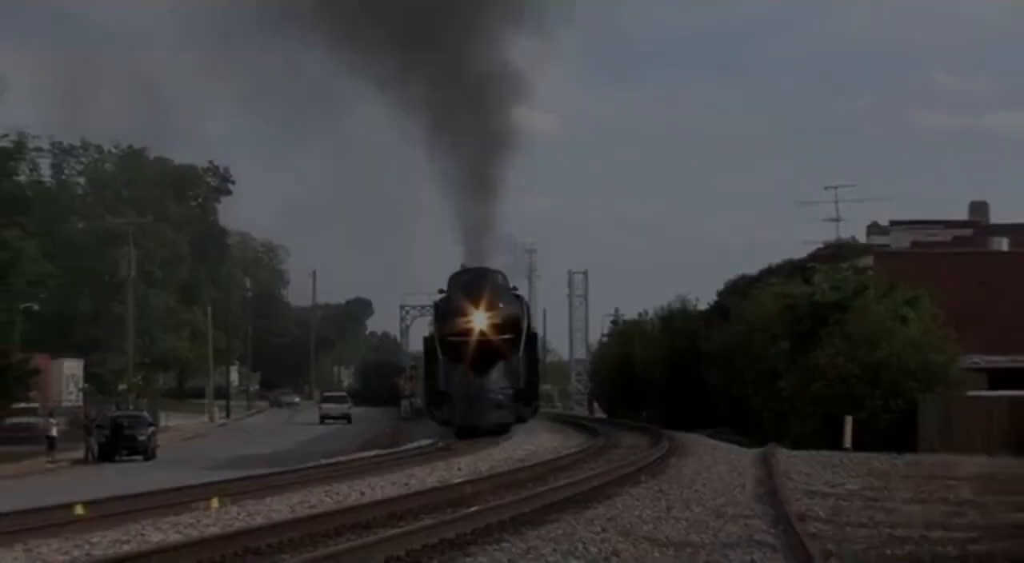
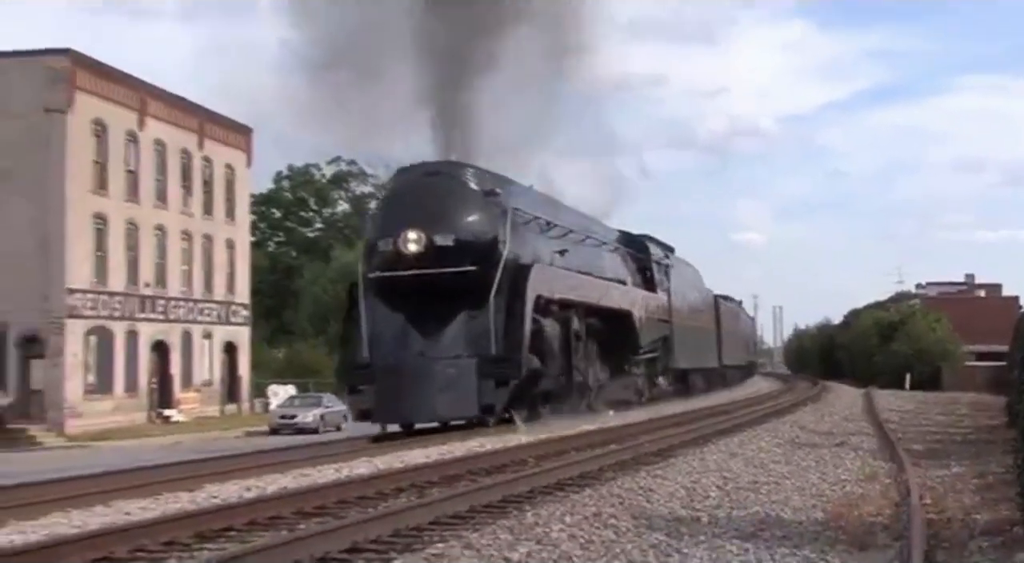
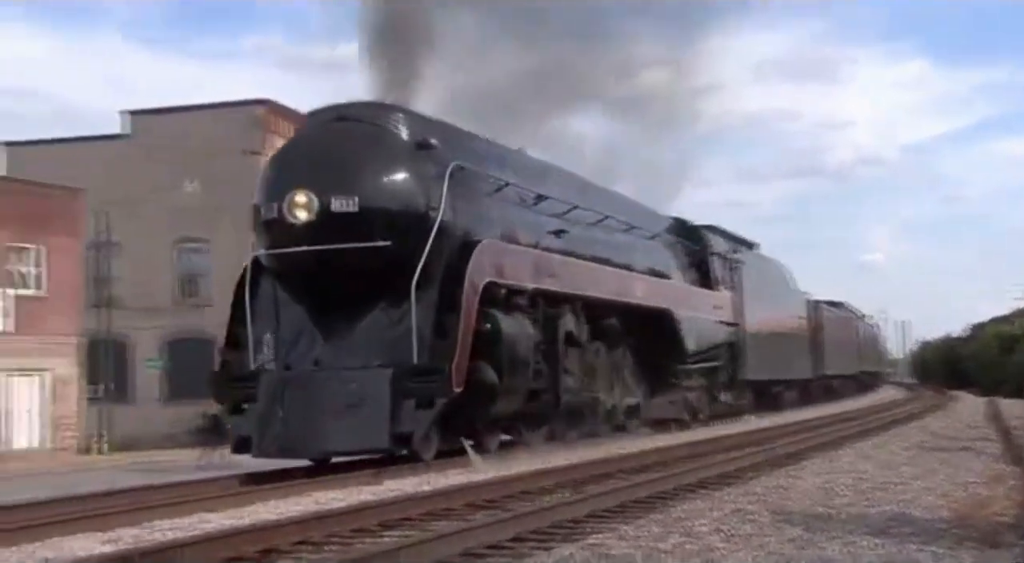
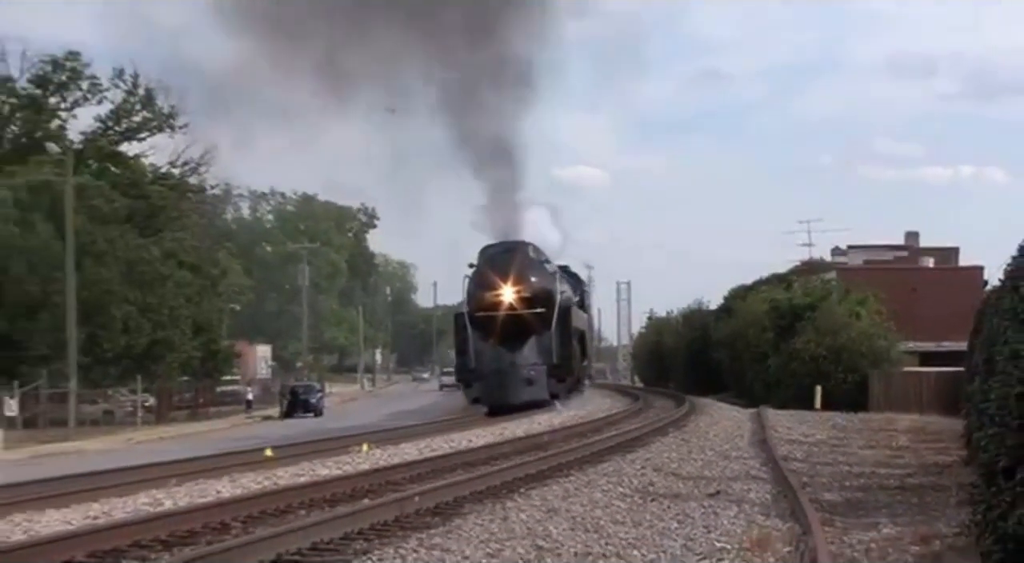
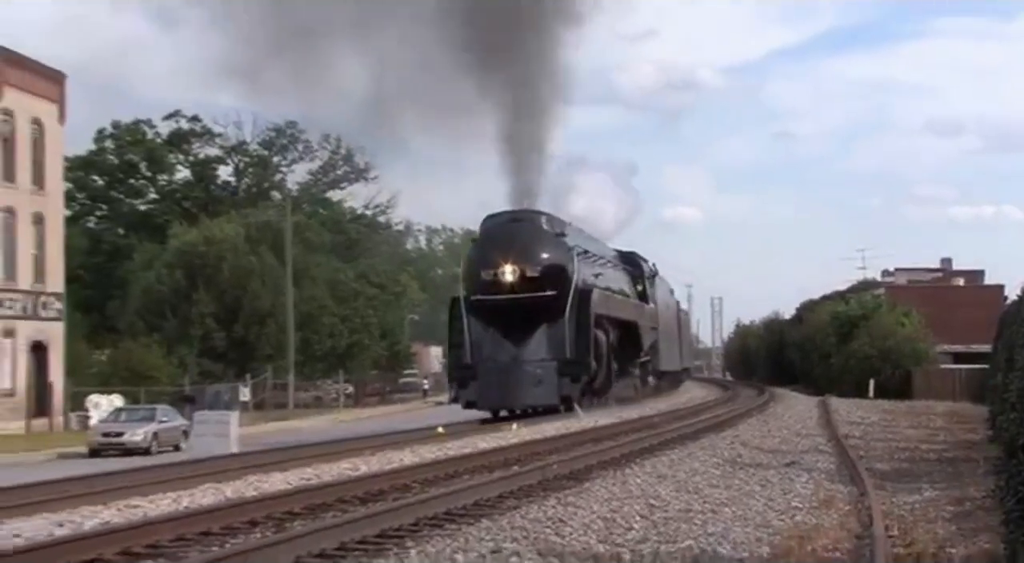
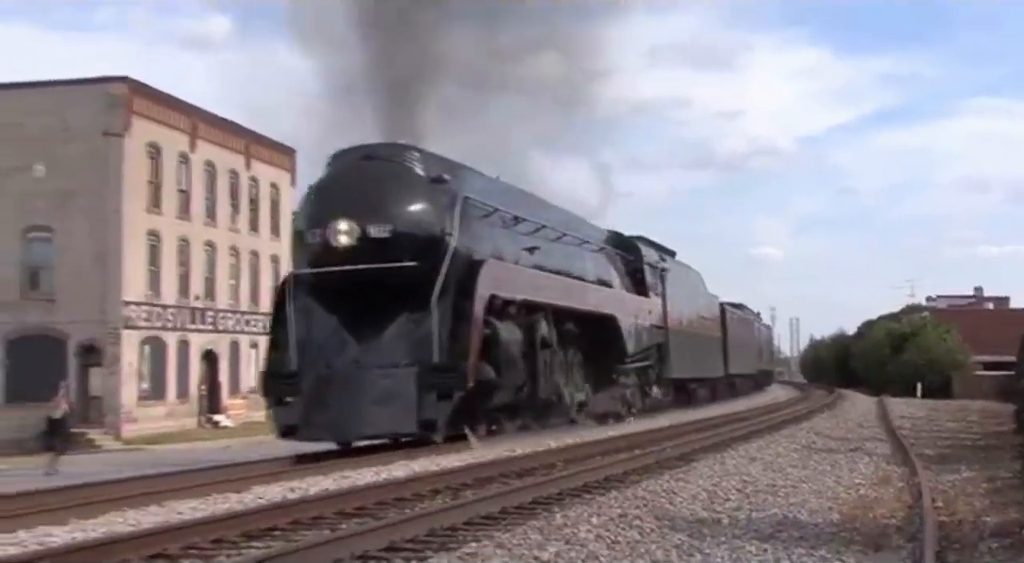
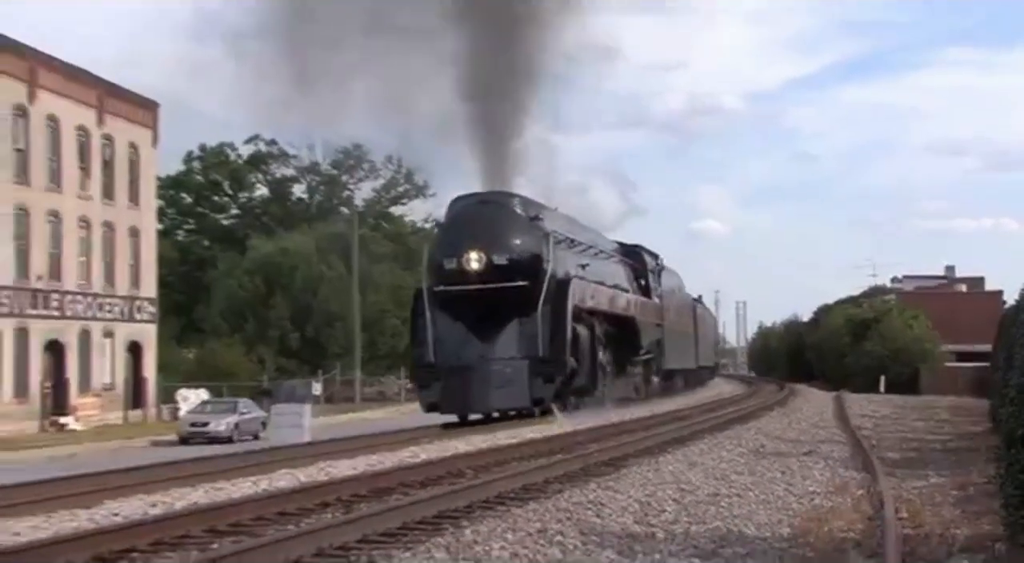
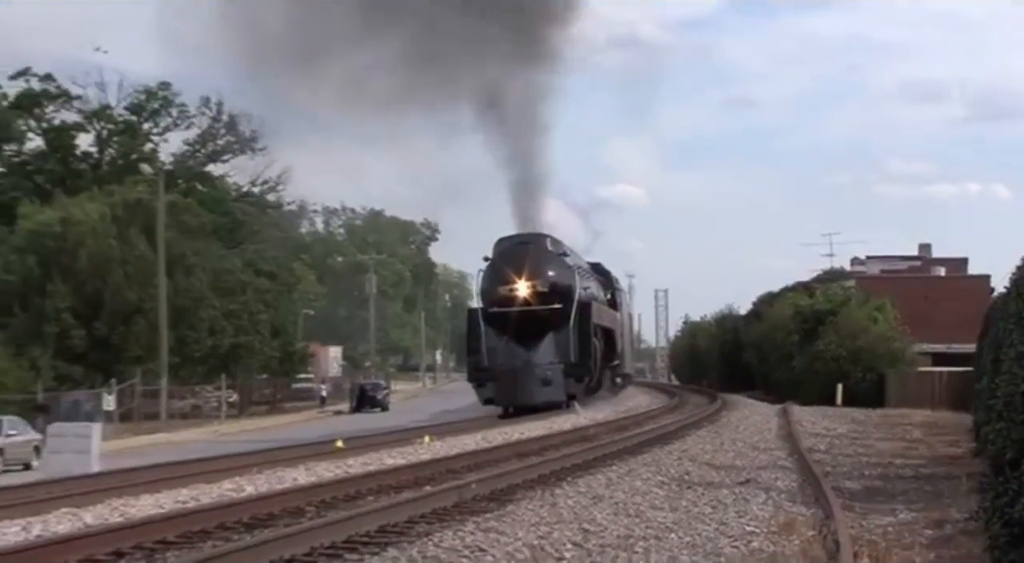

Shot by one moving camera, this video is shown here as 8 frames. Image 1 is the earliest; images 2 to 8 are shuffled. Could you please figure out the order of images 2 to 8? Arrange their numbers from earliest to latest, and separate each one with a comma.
4, 8, 5, 7, 2, 6, 3
